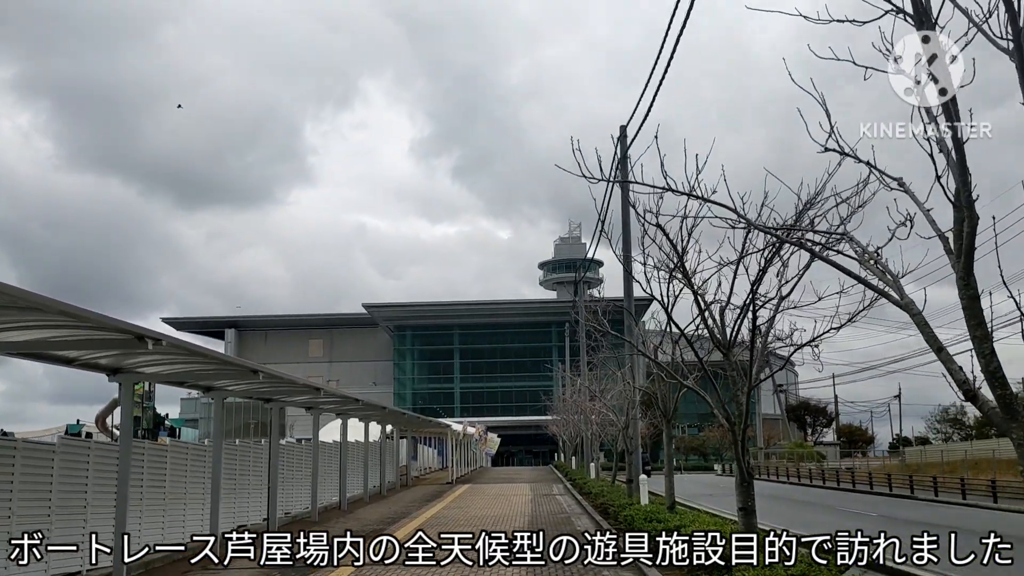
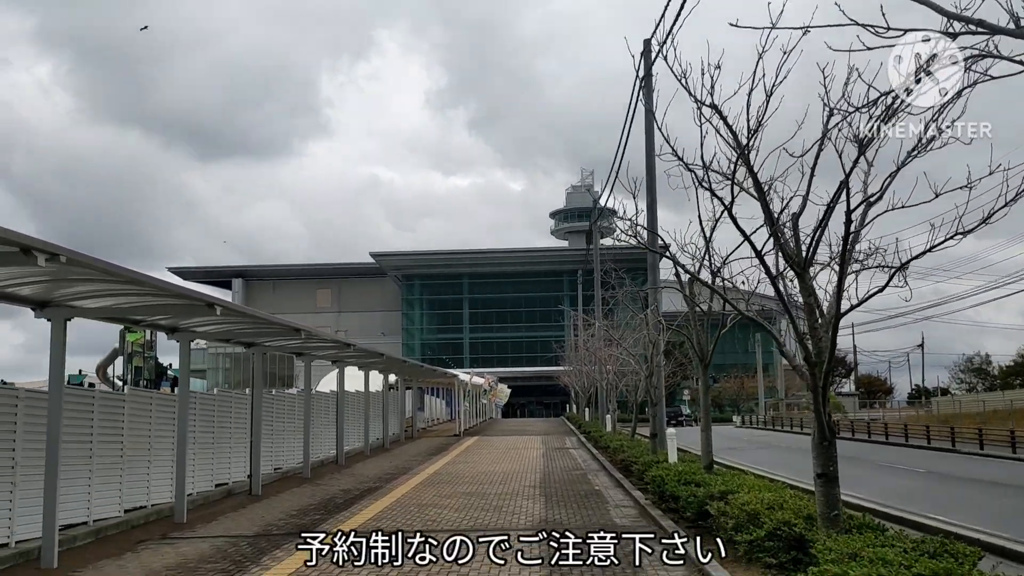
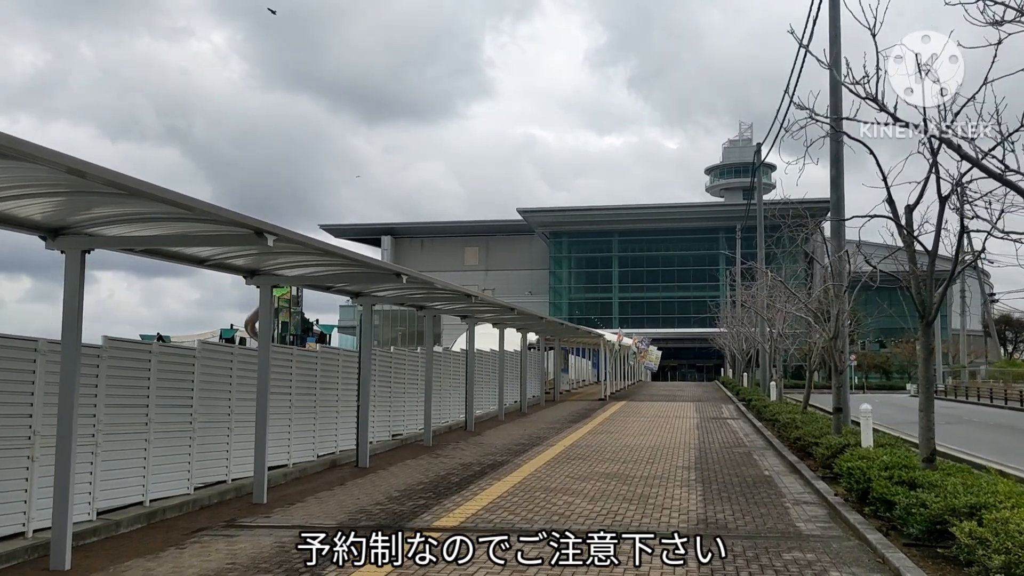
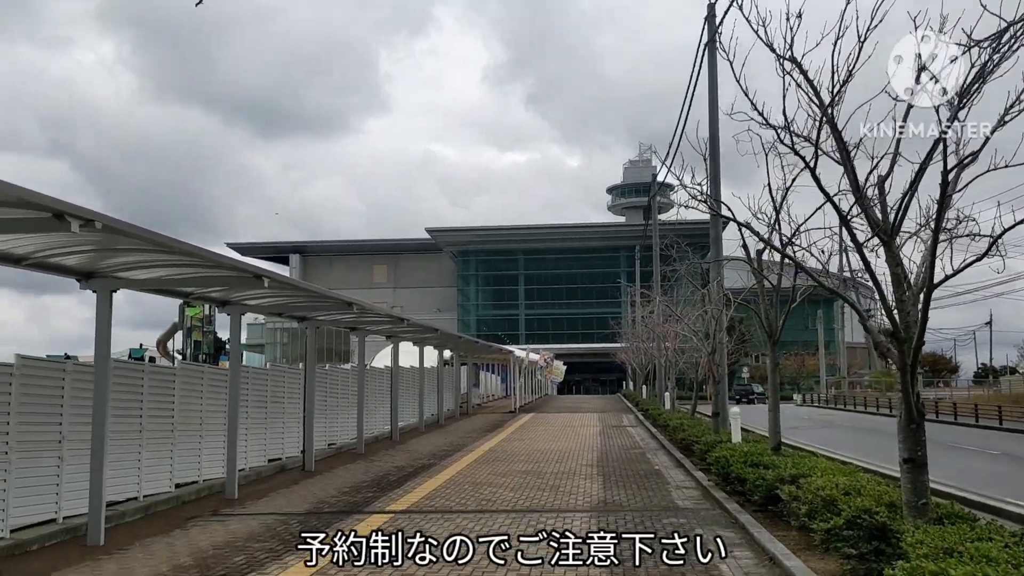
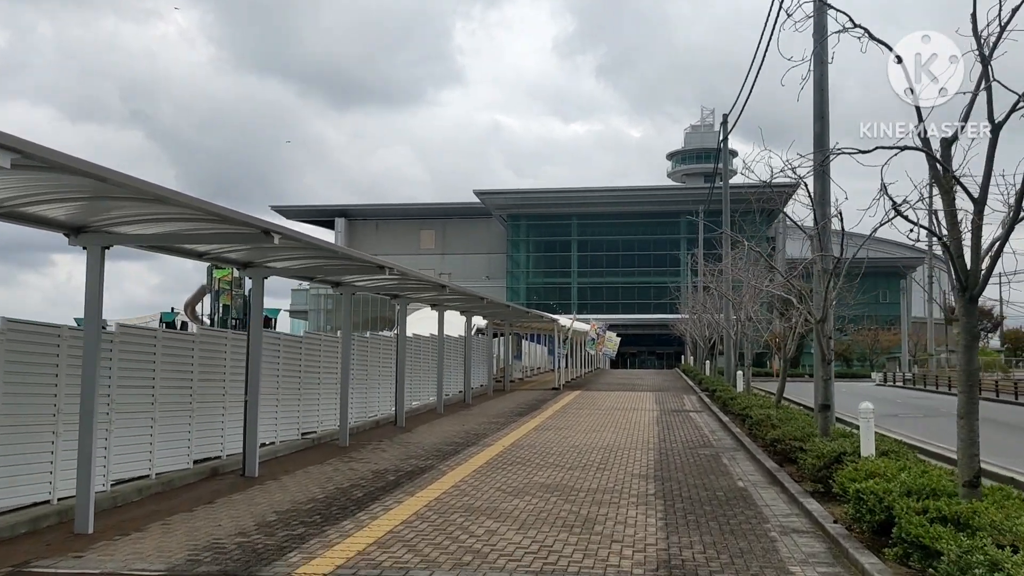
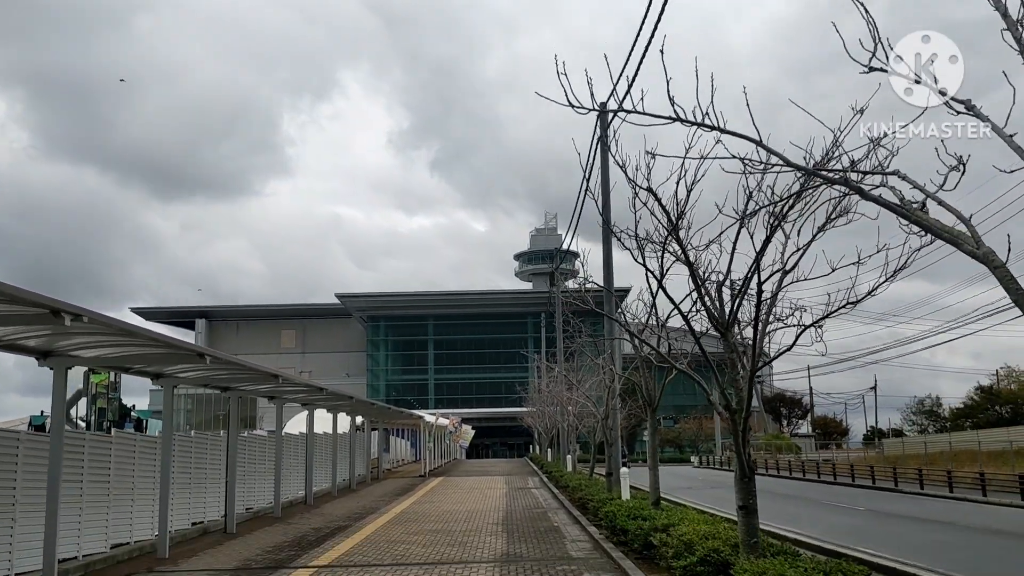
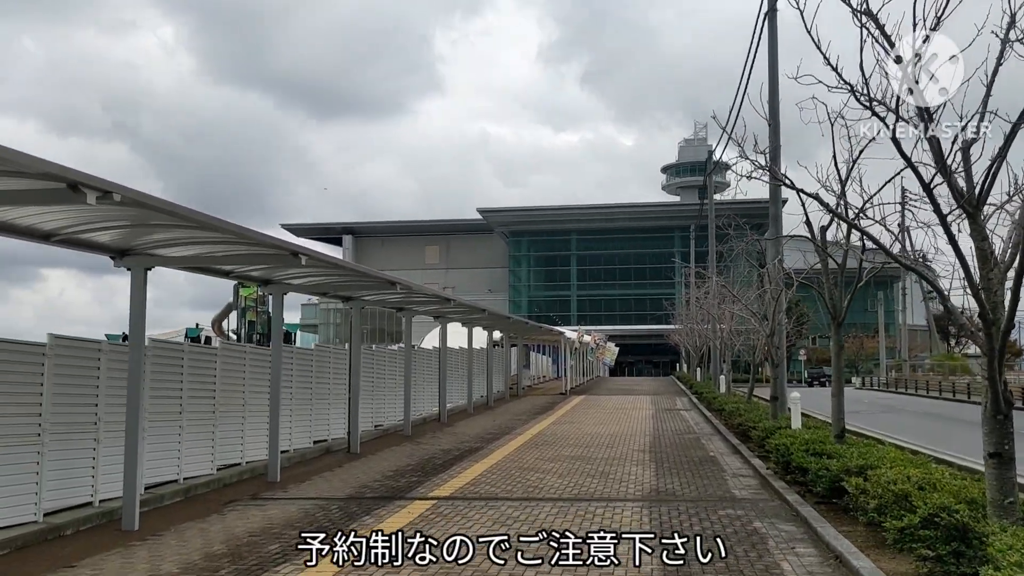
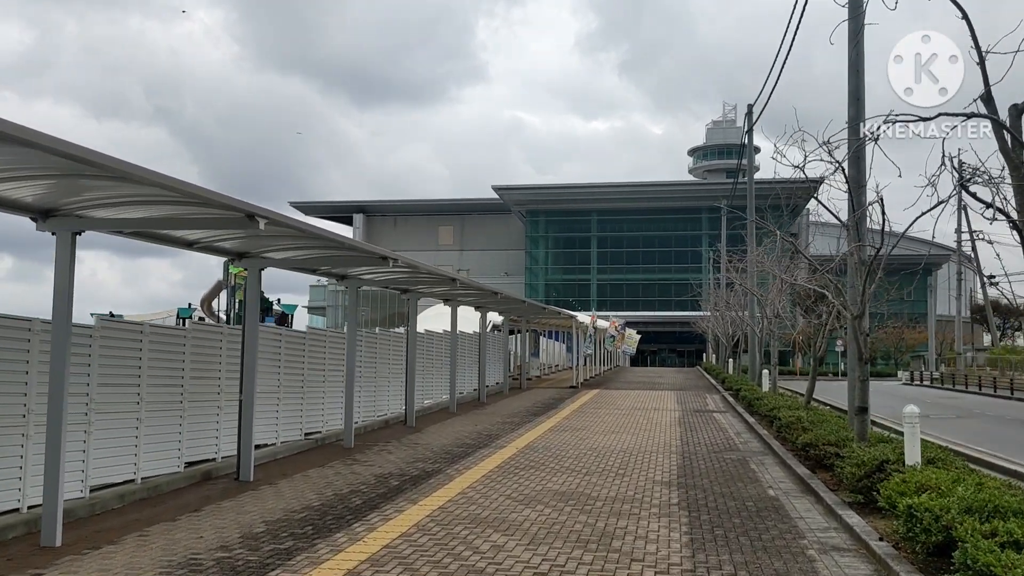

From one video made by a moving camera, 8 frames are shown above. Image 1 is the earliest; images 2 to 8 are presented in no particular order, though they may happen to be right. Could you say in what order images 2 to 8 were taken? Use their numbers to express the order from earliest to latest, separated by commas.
6, 2, 4, 7, 3, 5, 8
